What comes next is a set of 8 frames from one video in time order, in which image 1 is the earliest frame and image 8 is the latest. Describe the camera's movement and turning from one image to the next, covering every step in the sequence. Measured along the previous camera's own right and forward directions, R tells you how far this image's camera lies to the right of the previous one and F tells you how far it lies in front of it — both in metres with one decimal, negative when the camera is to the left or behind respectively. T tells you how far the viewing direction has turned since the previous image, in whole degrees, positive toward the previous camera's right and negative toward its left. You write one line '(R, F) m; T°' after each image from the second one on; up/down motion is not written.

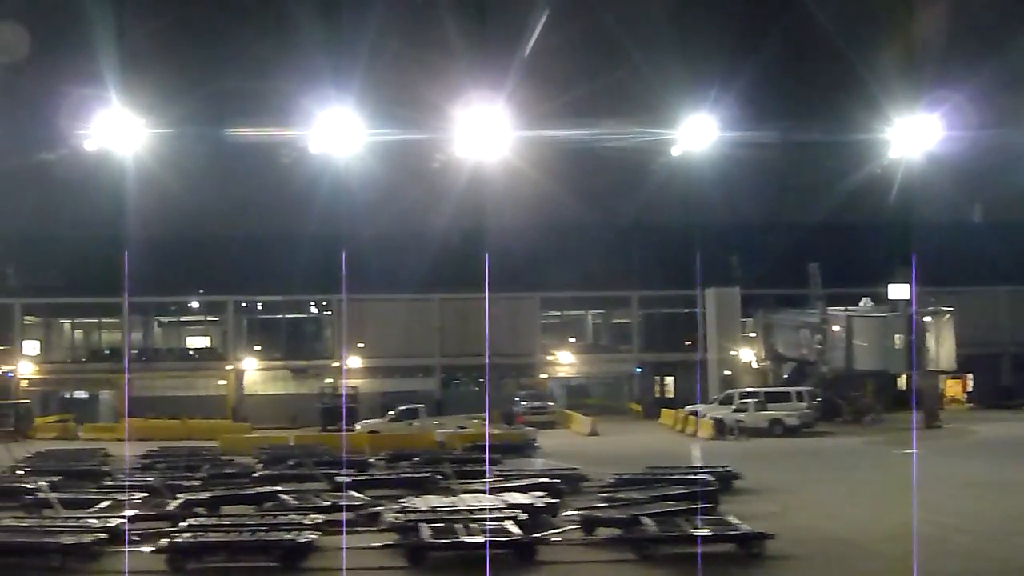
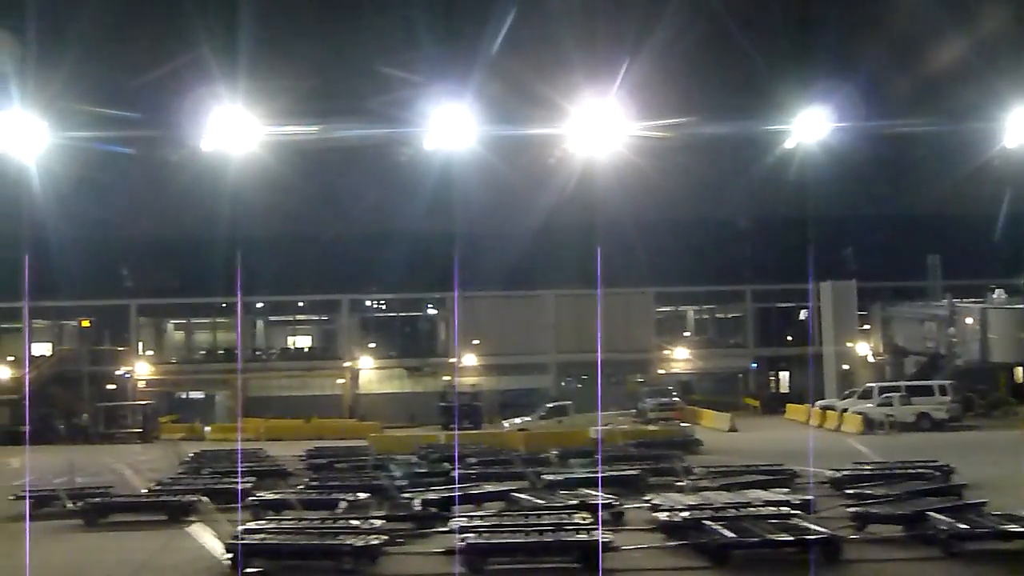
(-1.1, +0.1) m; -1°
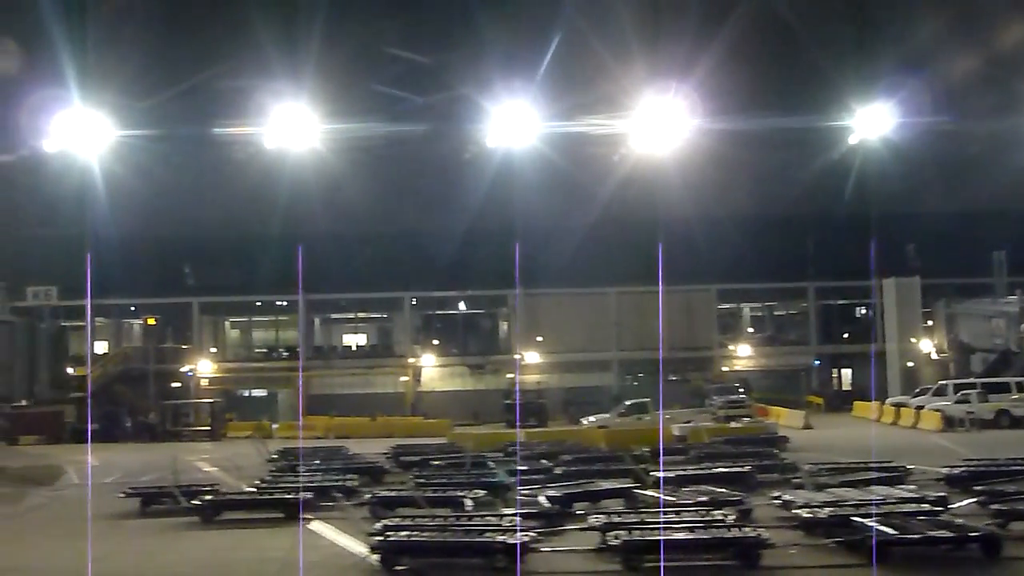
(-0.6, +0.1) m; -1°
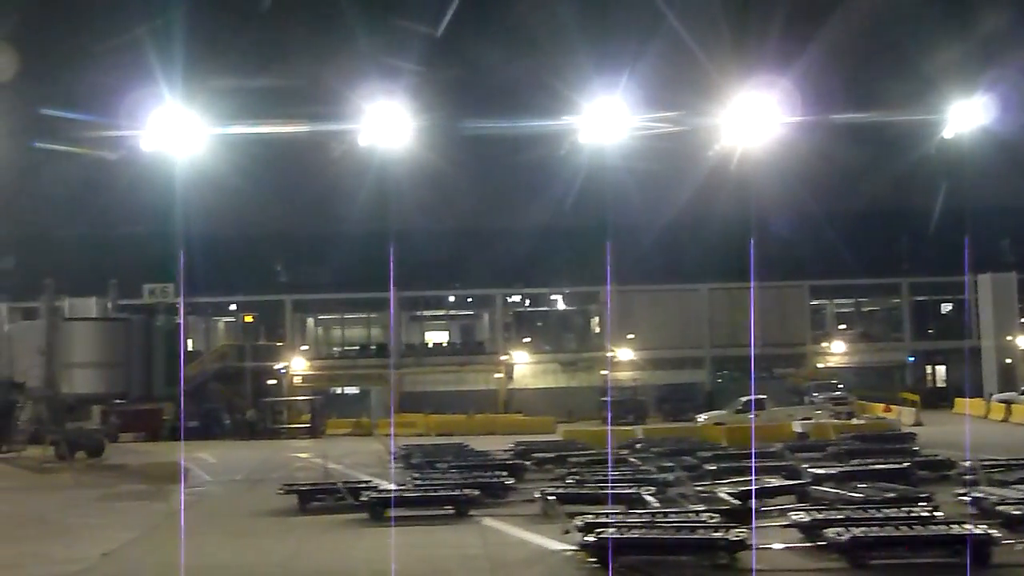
(-0.8, +0.1) m; -1°
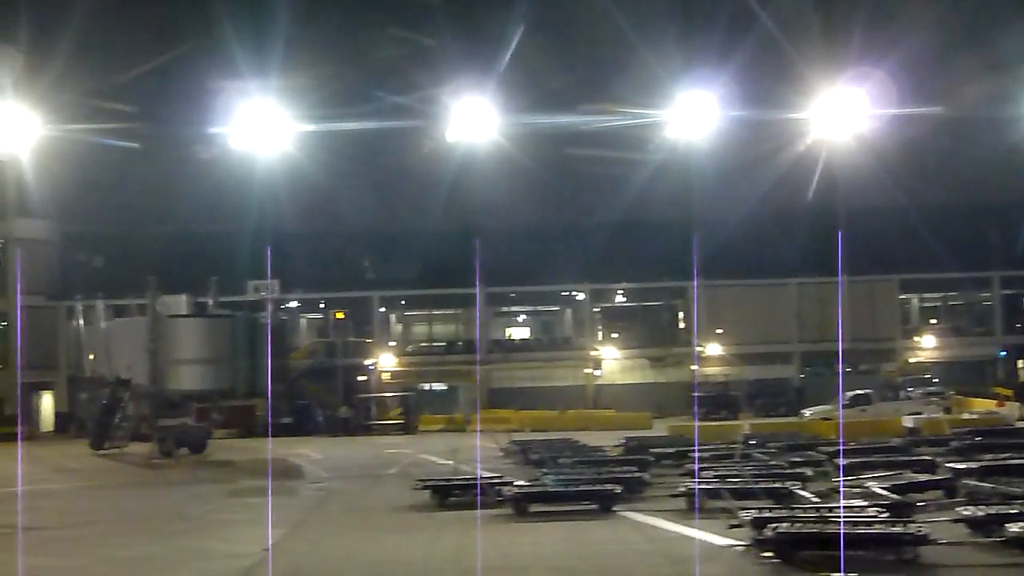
(-0.6, 0.0) m; -2°
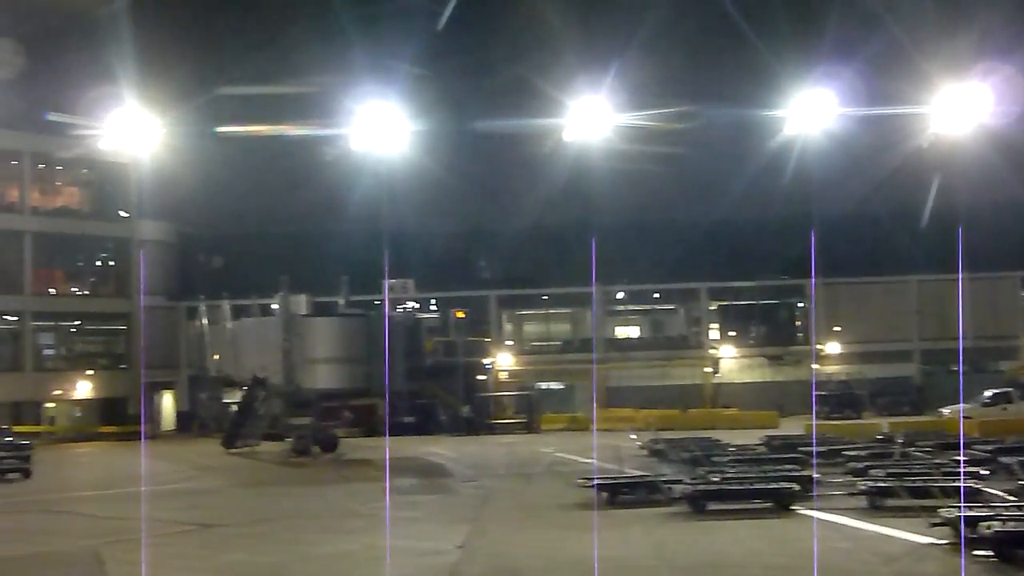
(-0.6, 0.0) m; -3°
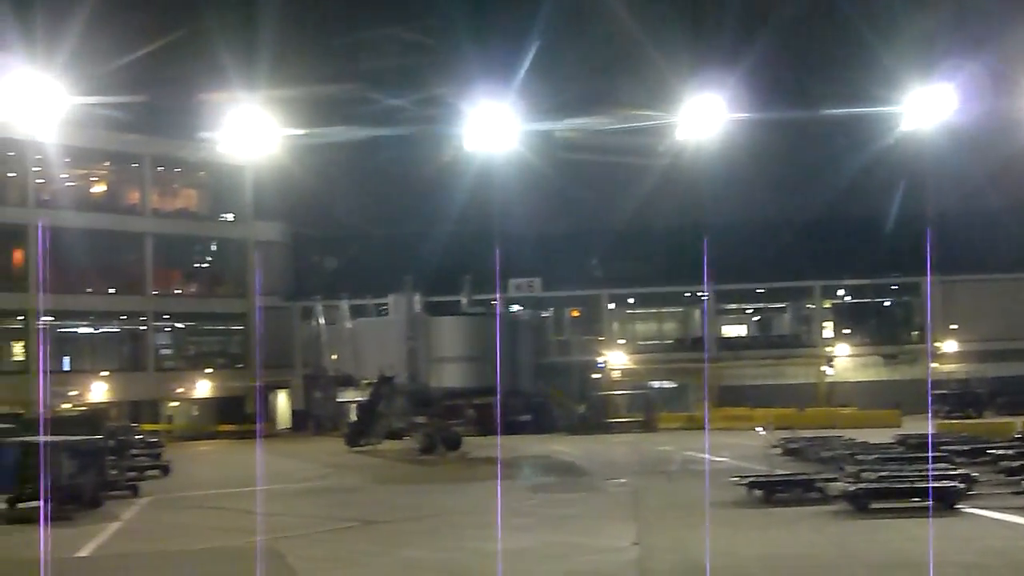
(-0.5, 0.0) m; -3°
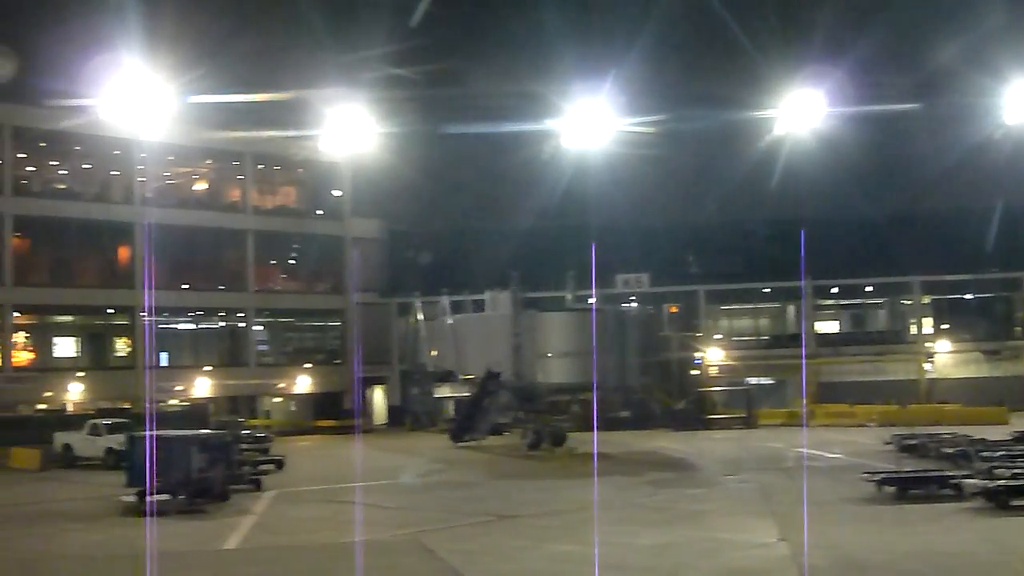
(-0.4, 0.0) m; -2°
